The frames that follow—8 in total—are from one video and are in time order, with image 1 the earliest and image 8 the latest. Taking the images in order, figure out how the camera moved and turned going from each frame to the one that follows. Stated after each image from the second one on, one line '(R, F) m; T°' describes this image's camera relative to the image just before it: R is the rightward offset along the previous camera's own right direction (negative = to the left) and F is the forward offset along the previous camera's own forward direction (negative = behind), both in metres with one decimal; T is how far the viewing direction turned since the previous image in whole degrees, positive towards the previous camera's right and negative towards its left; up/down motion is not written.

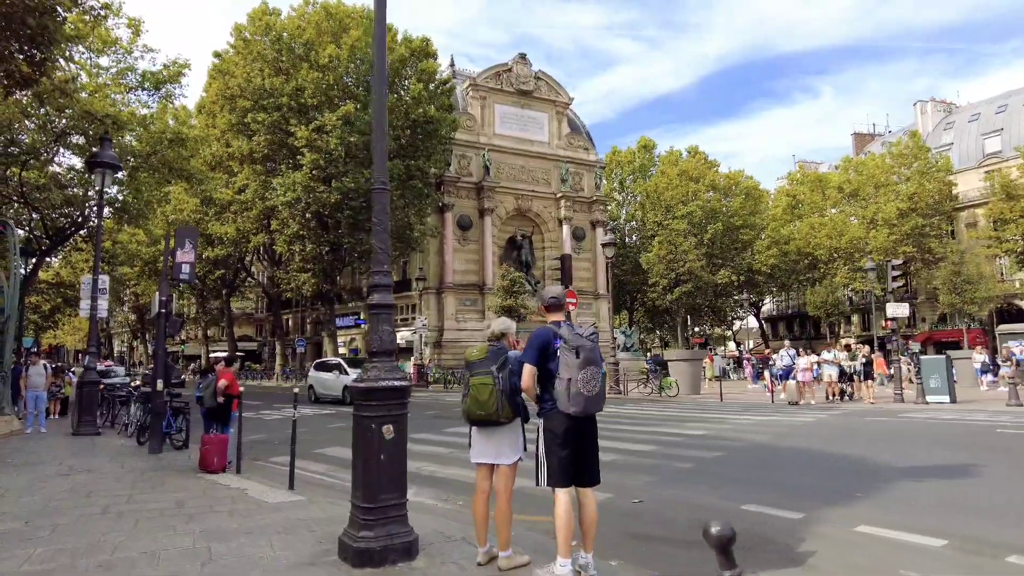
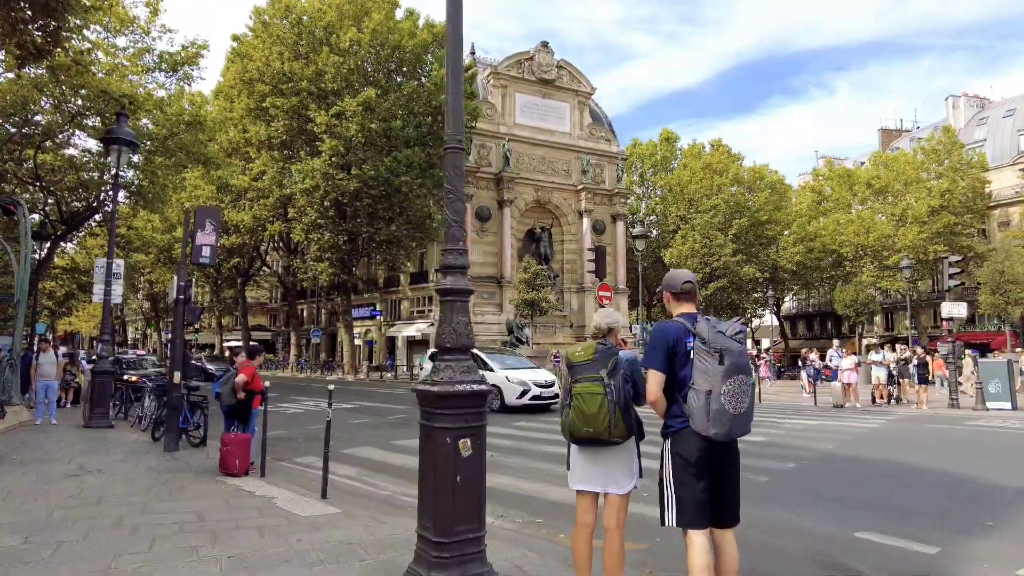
(-0.5, +0.8) m; -1°
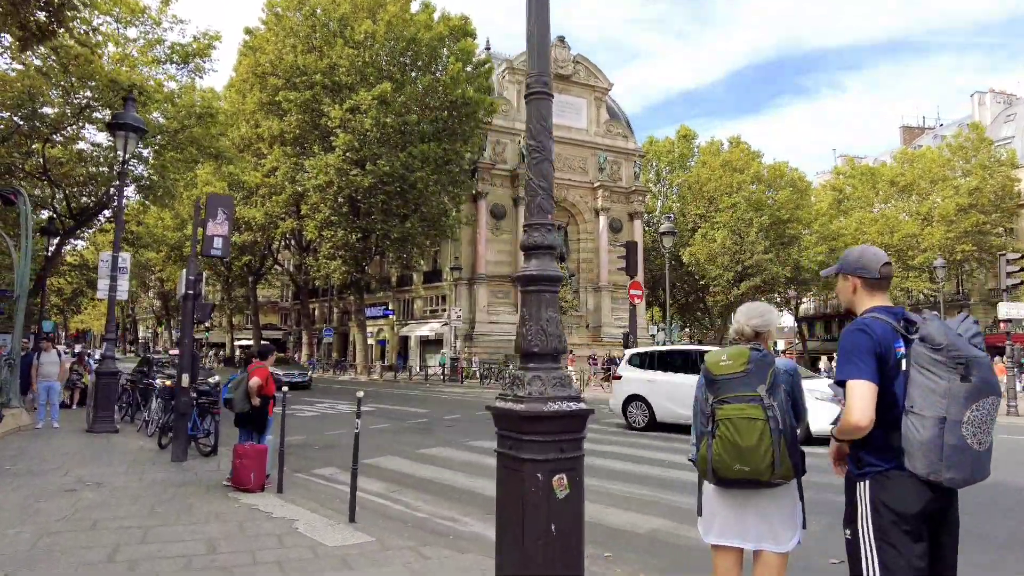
(-0.4, +0.8) m; -1°
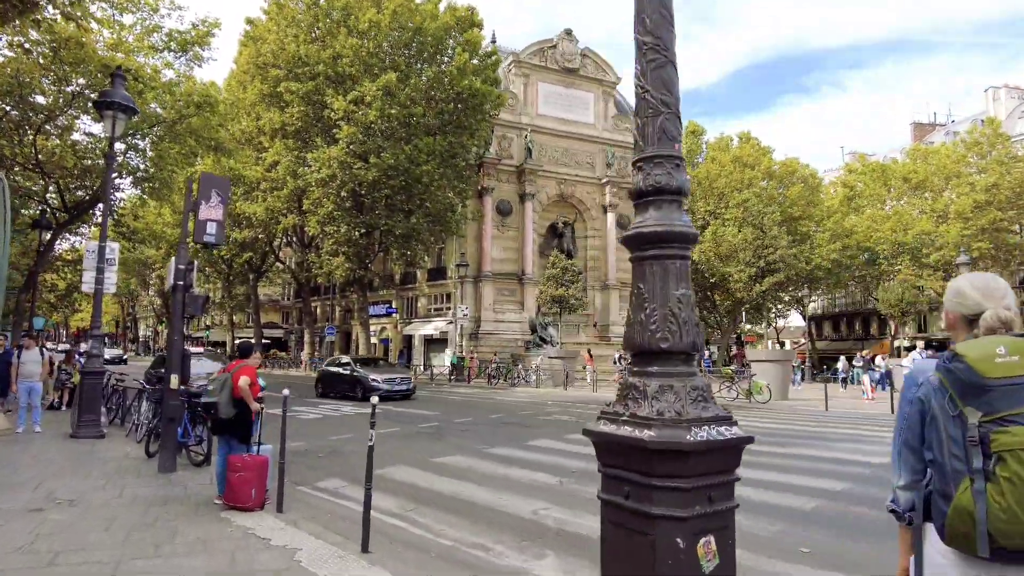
(-0.3, +0.9) m; 0°
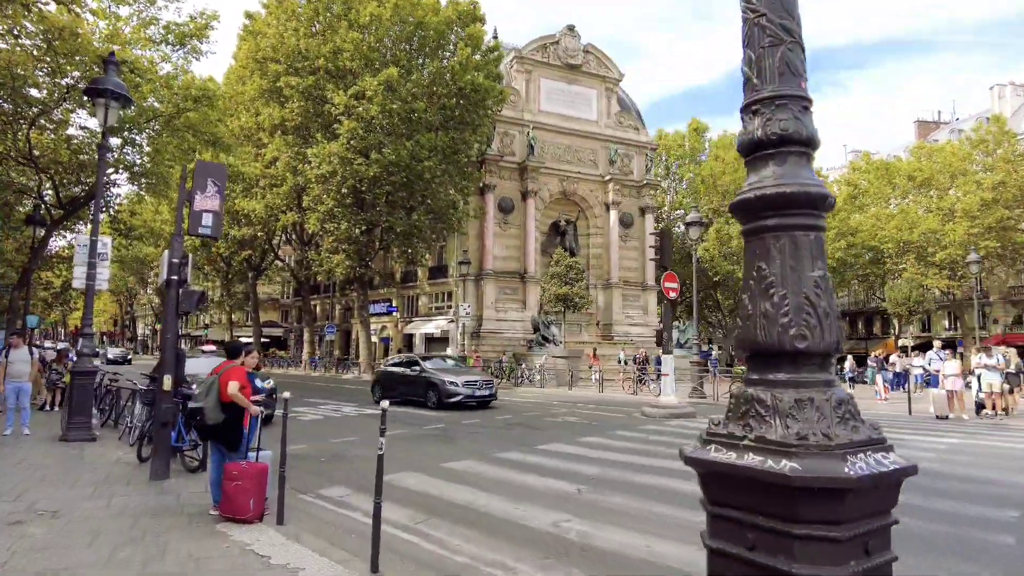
(-0.2, +0.4) m; 0°
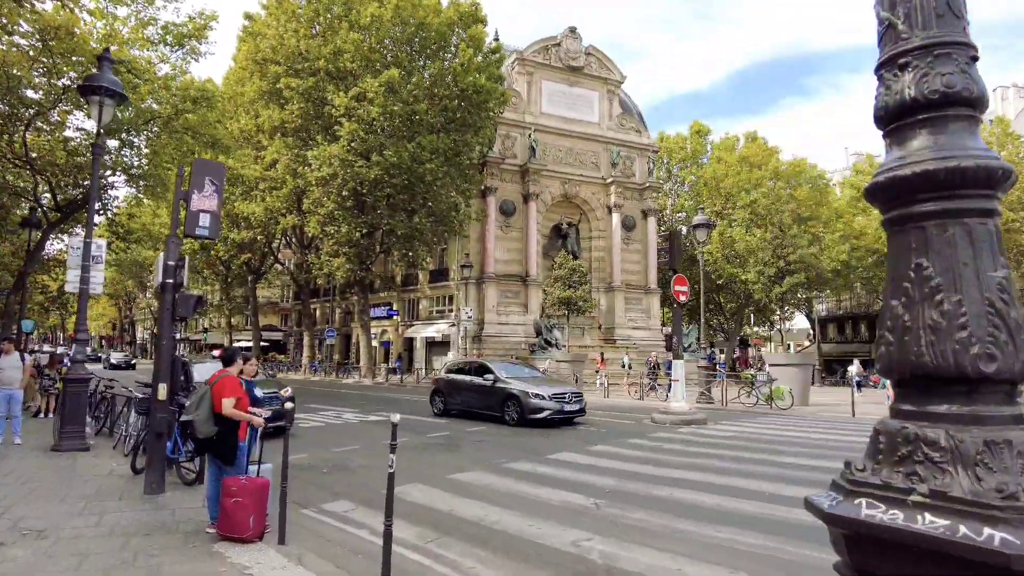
(-0.1, +0.3) m; 0°
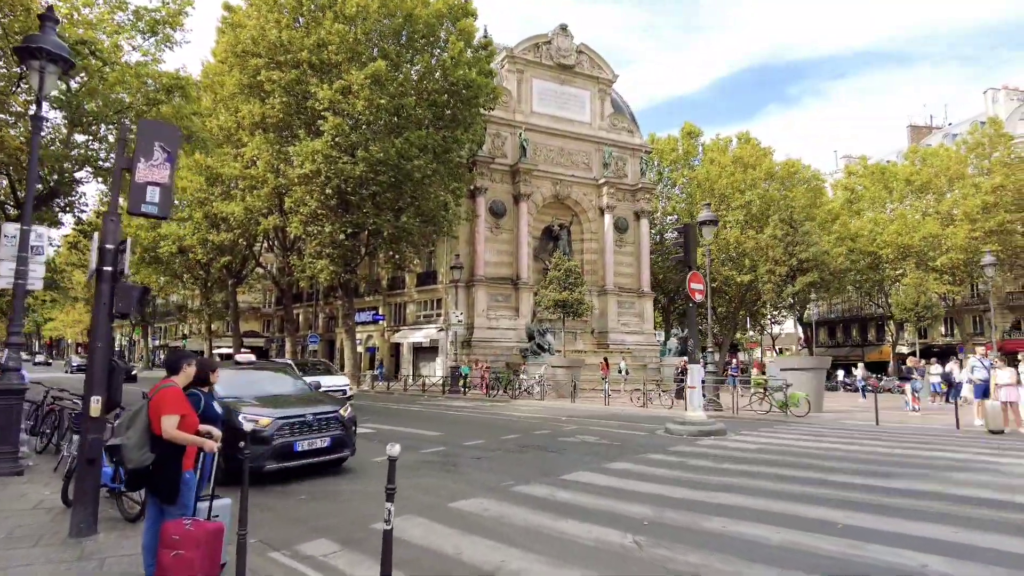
(-0.3, +1.2) m; +1°
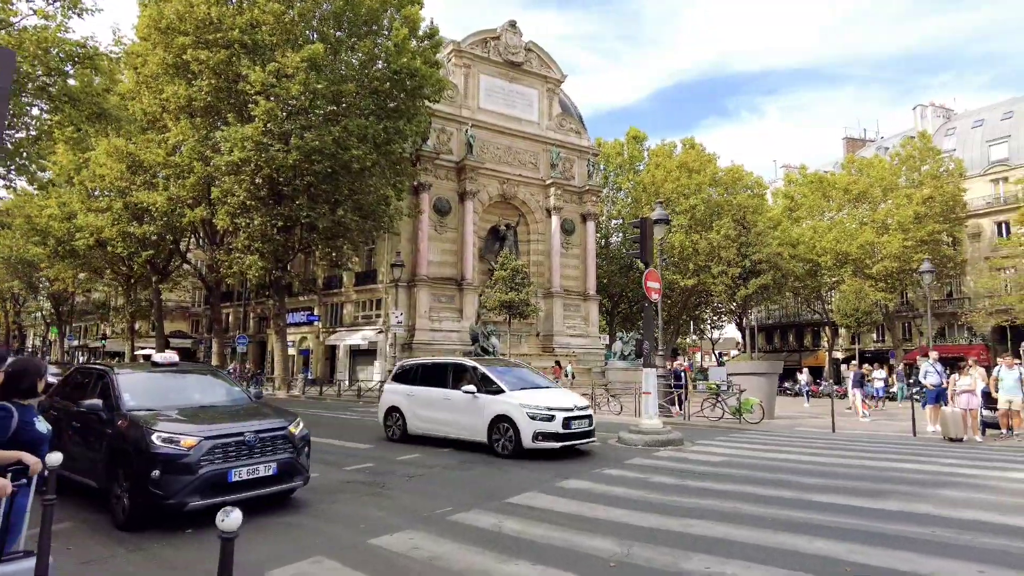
(0.0, +1.1) m; +5°
